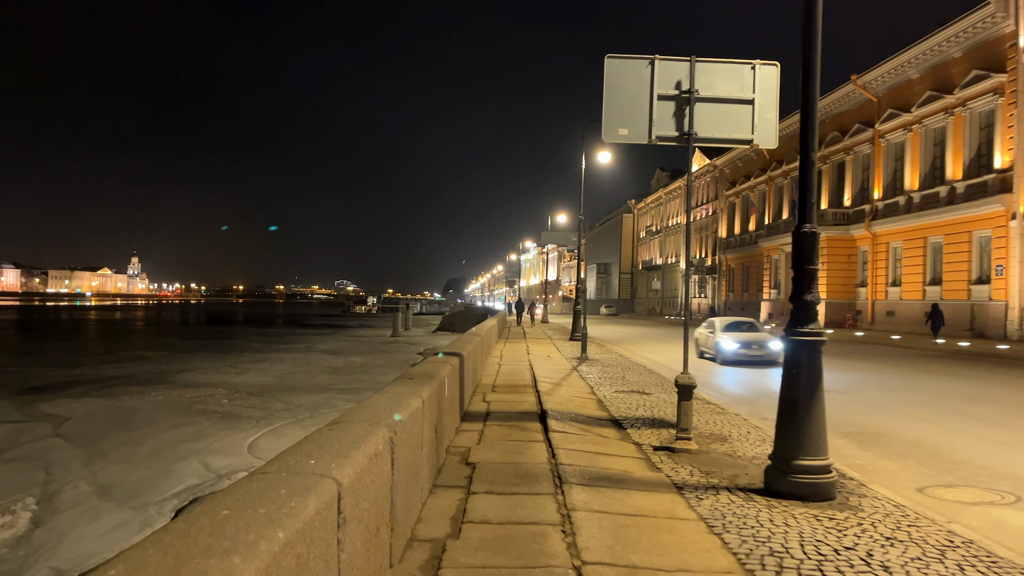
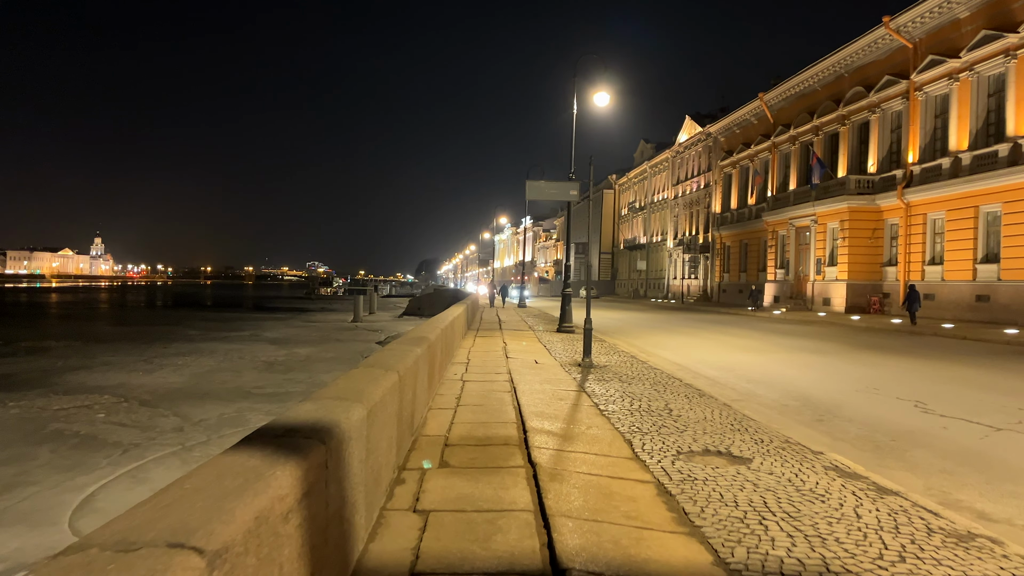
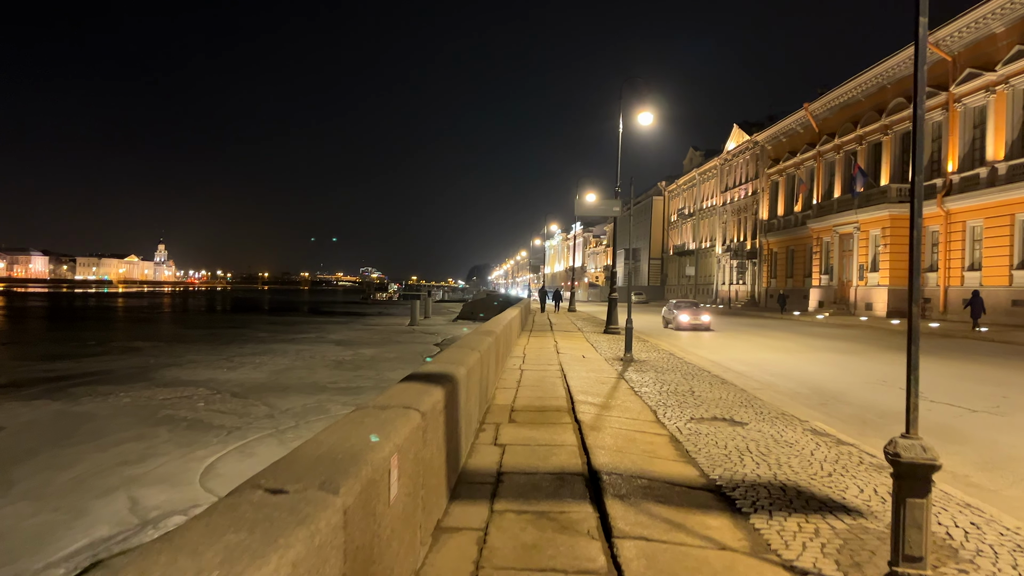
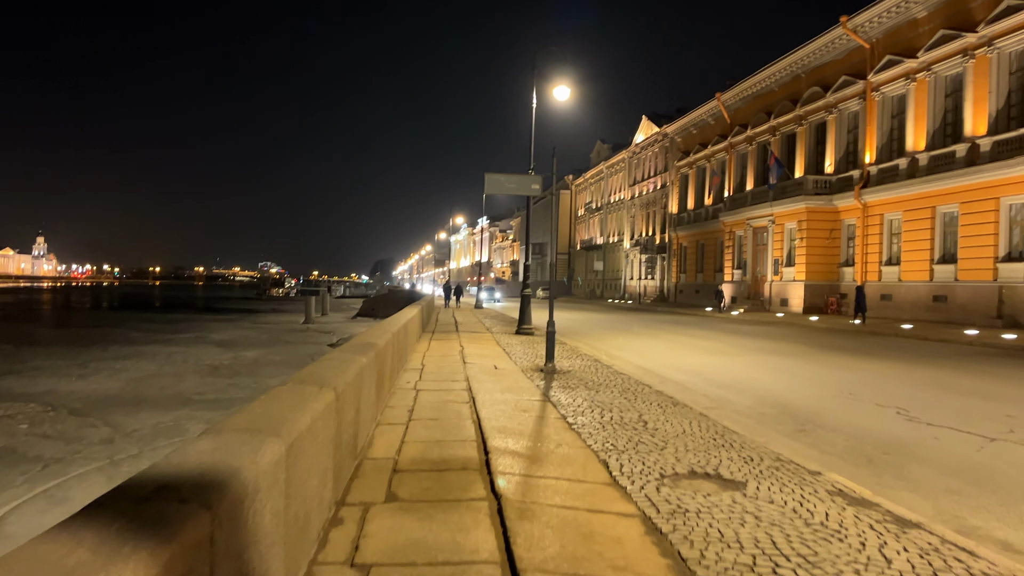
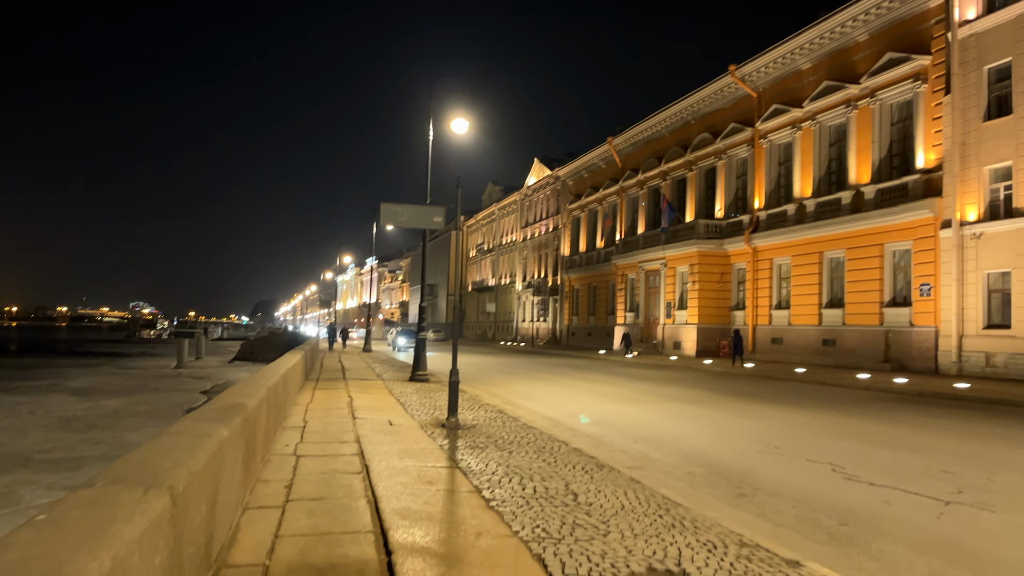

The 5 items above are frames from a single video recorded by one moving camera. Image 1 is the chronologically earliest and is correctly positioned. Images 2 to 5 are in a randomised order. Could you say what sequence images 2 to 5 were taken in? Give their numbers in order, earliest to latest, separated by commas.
3, 2, 4, 5
